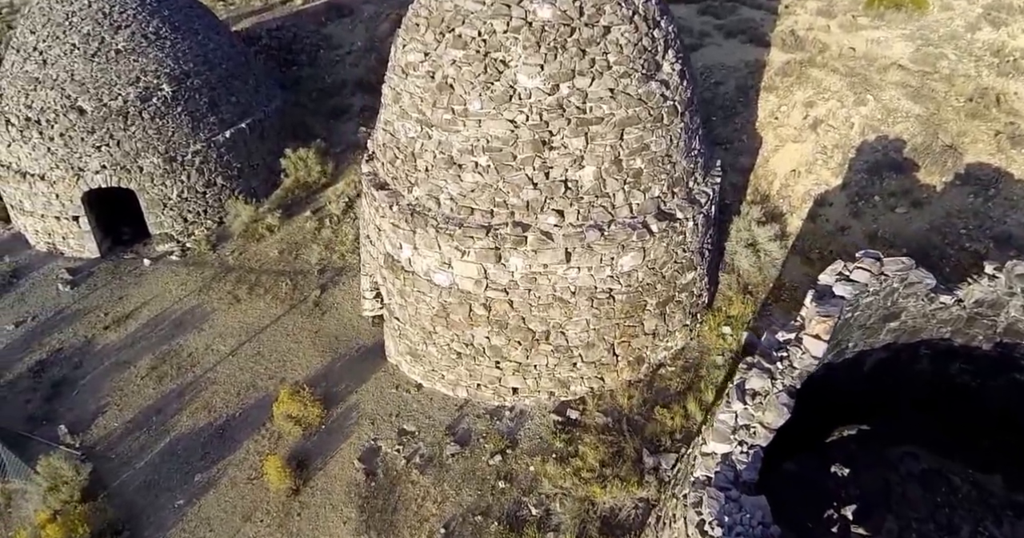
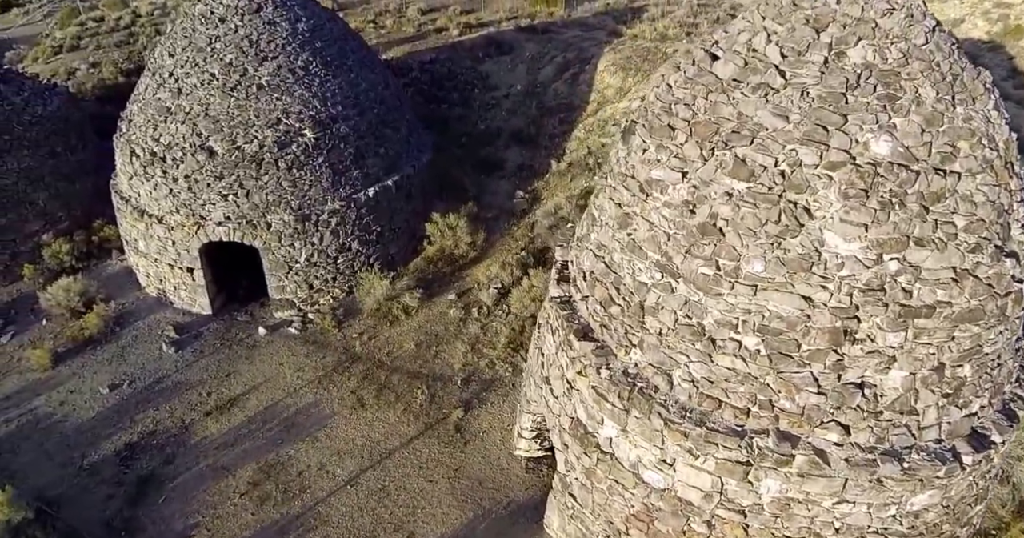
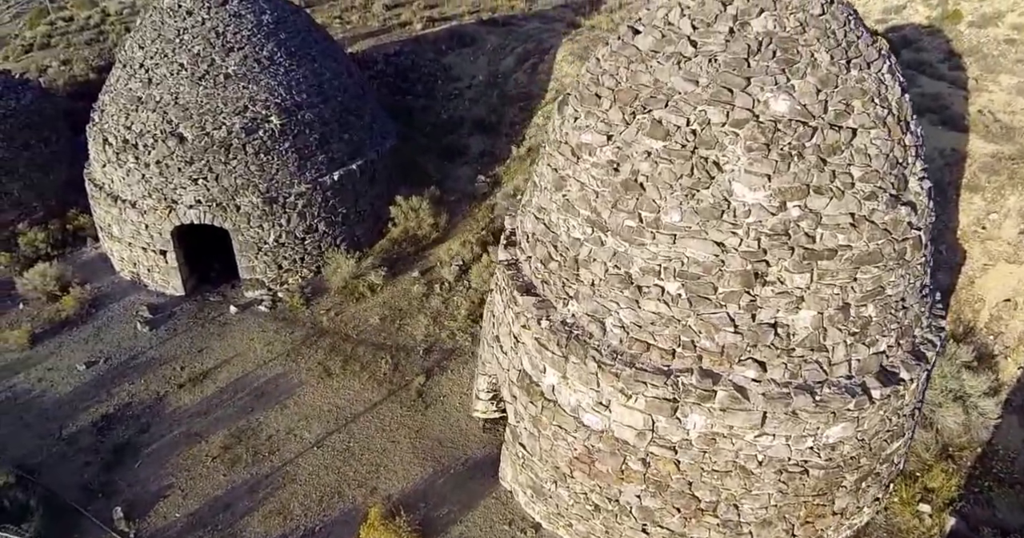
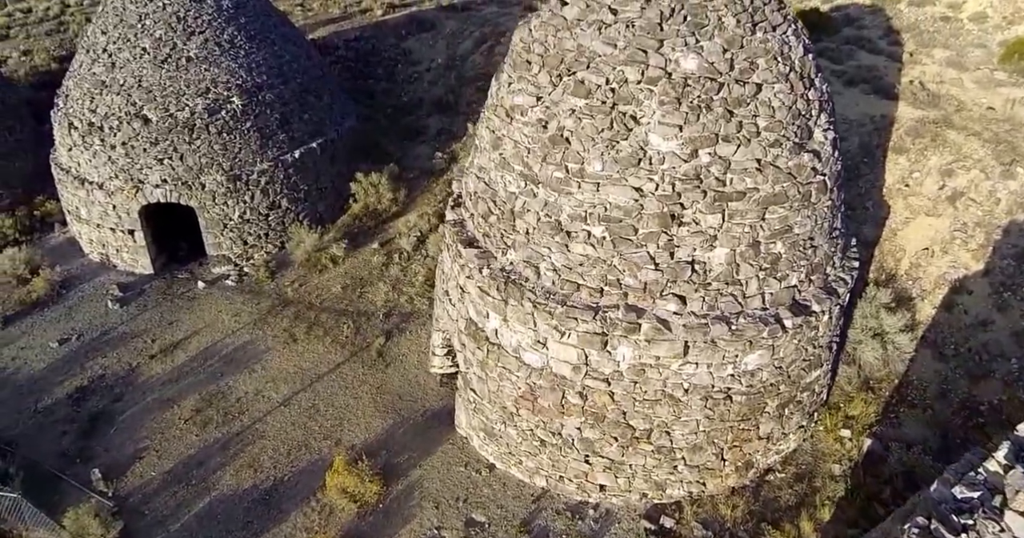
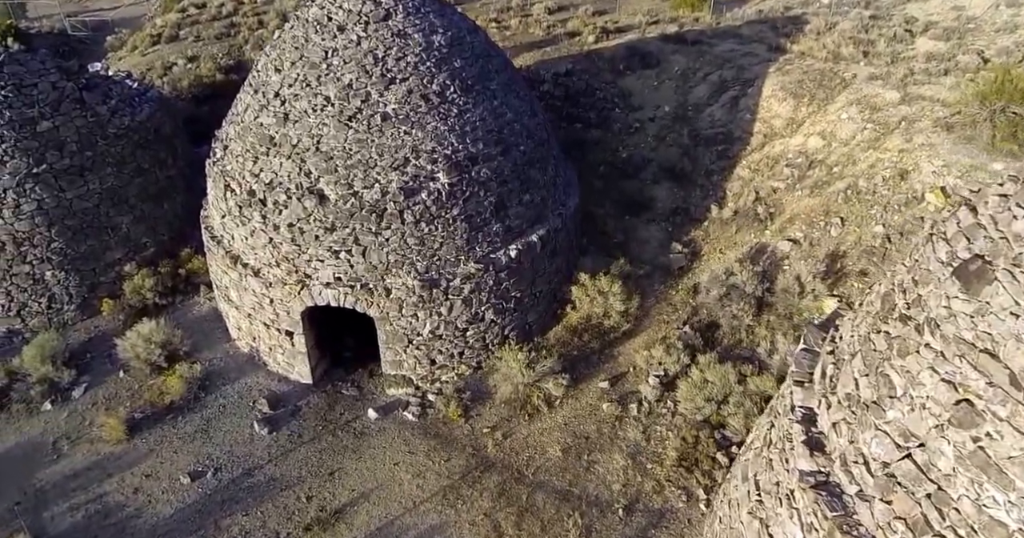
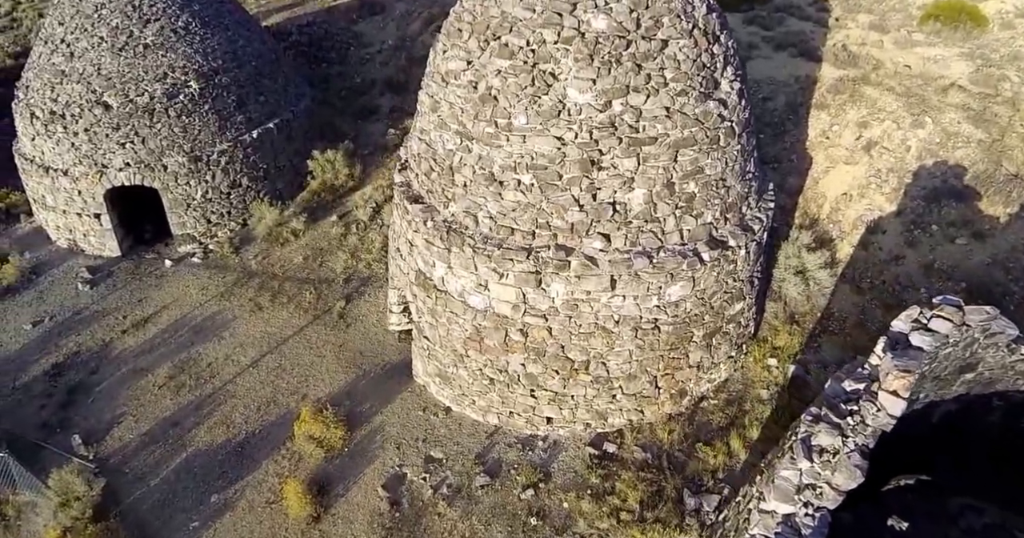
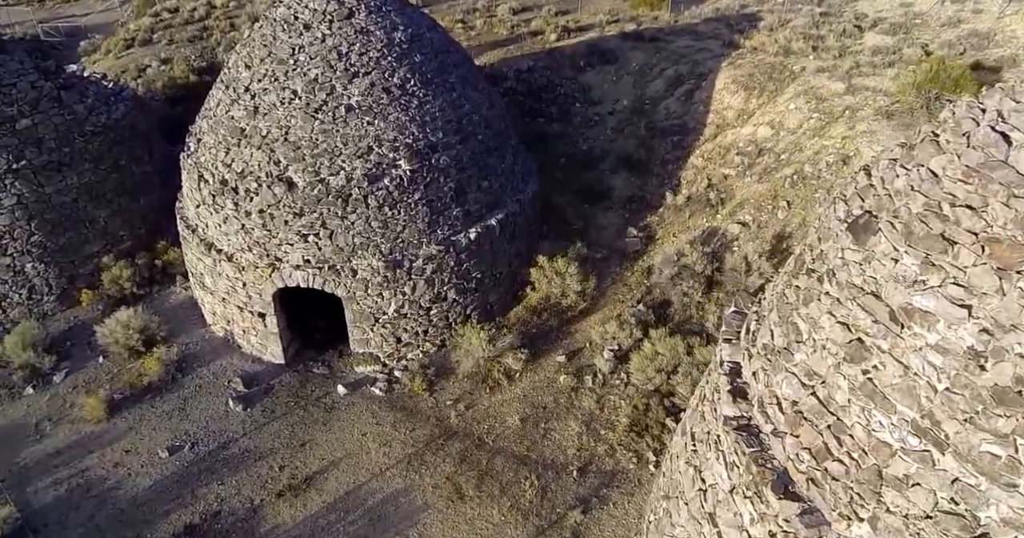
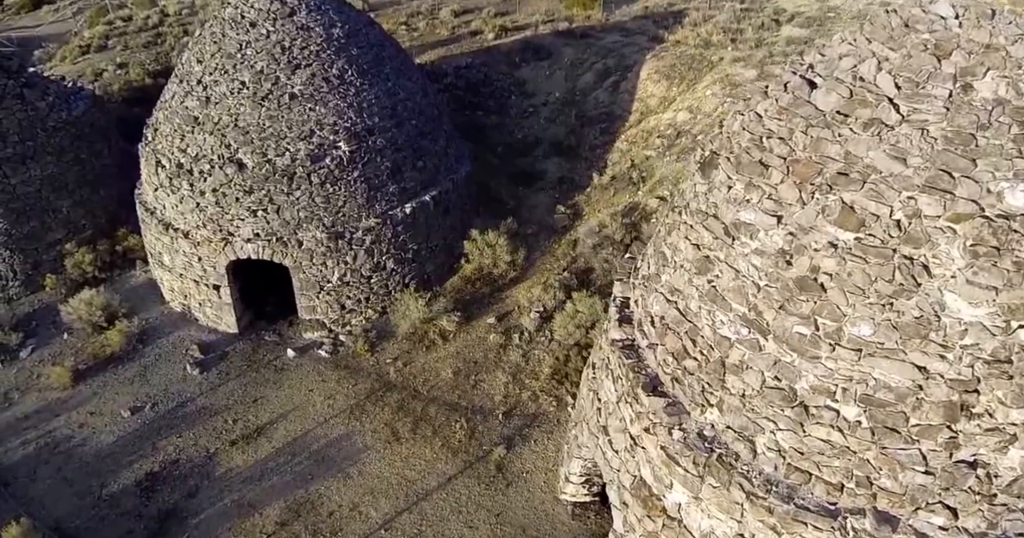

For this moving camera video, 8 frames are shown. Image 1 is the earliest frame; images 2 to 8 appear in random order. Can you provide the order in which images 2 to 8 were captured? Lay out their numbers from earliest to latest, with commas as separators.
6, 4, 3, 2, 8, 7, 5
